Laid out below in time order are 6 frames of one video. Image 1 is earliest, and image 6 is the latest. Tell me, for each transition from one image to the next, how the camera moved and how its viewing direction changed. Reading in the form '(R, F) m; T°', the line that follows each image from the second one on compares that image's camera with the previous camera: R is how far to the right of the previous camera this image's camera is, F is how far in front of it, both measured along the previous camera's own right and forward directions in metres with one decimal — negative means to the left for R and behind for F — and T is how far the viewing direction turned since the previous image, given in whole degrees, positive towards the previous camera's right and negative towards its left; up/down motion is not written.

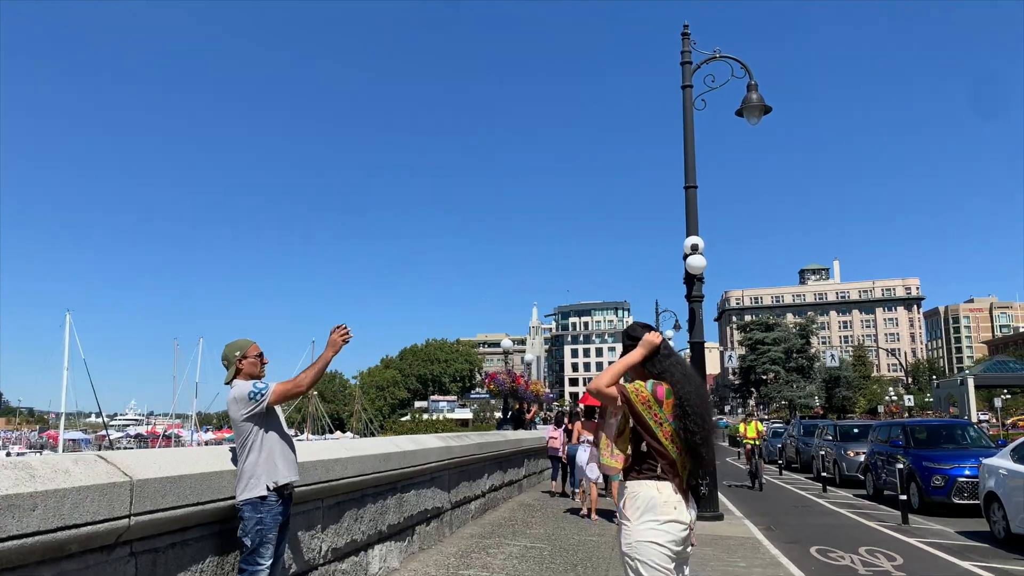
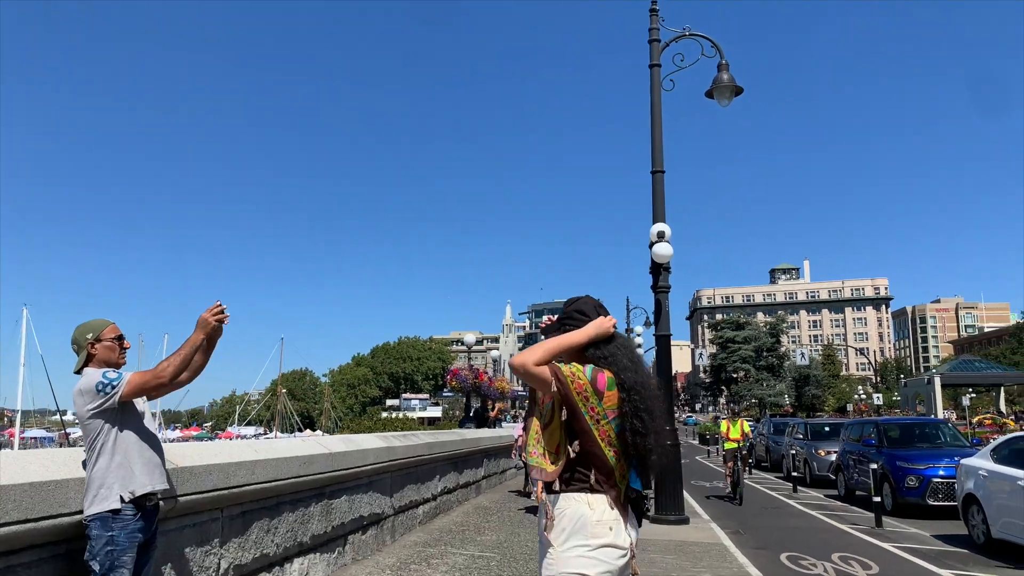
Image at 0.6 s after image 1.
(+0.3, +0.7) m; +2°
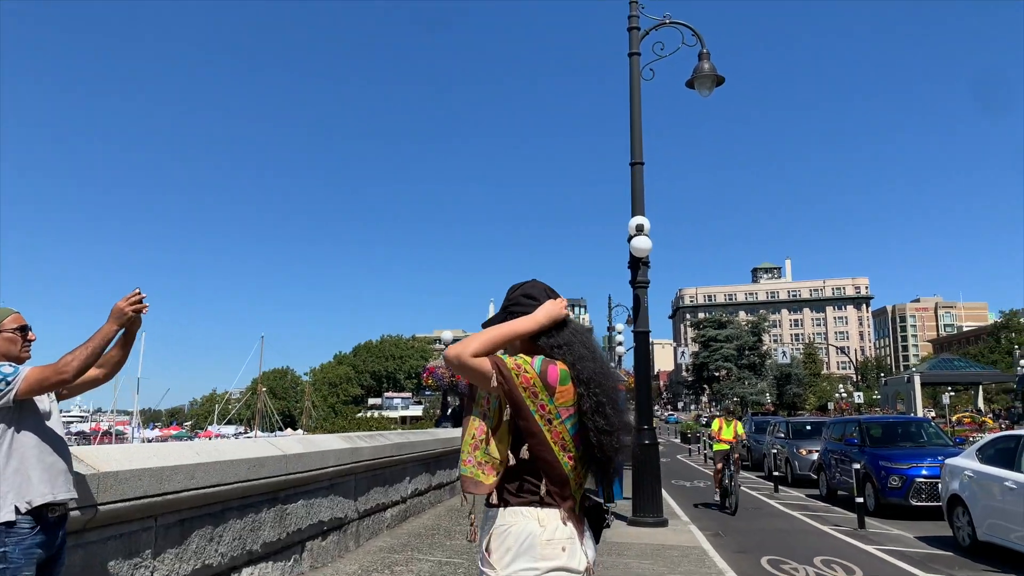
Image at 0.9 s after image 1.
(+0.1, +0.4) m; +1°
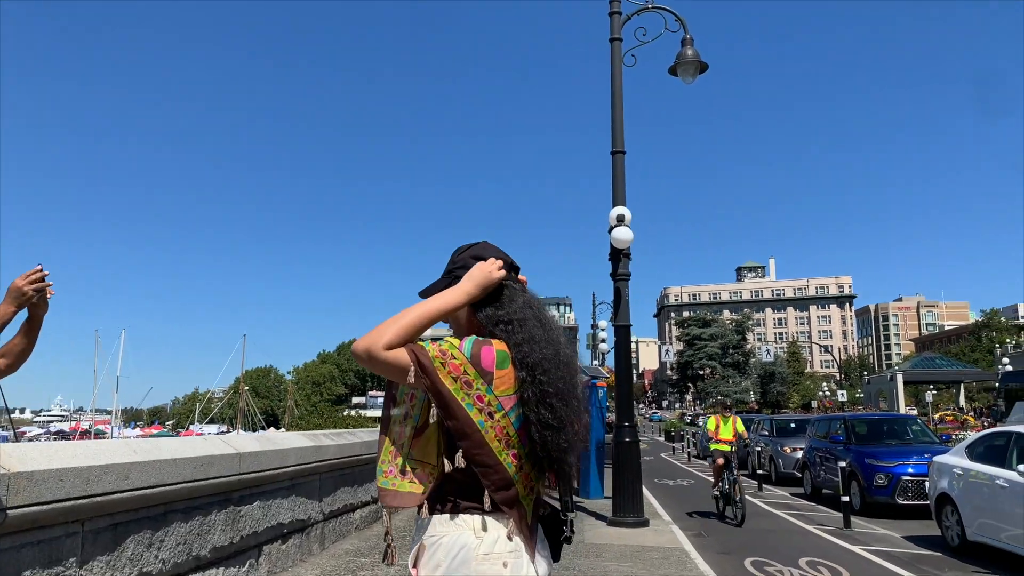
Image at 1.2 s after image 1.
(+0.1, +0.4) m; +1°
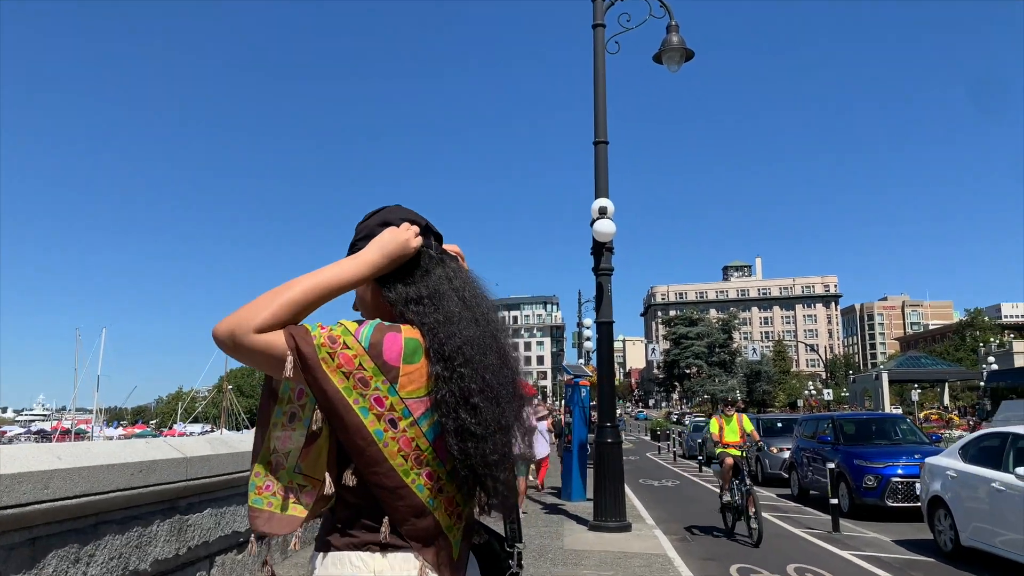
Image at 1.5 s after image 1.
(+0.1, +0.4) m; +1°
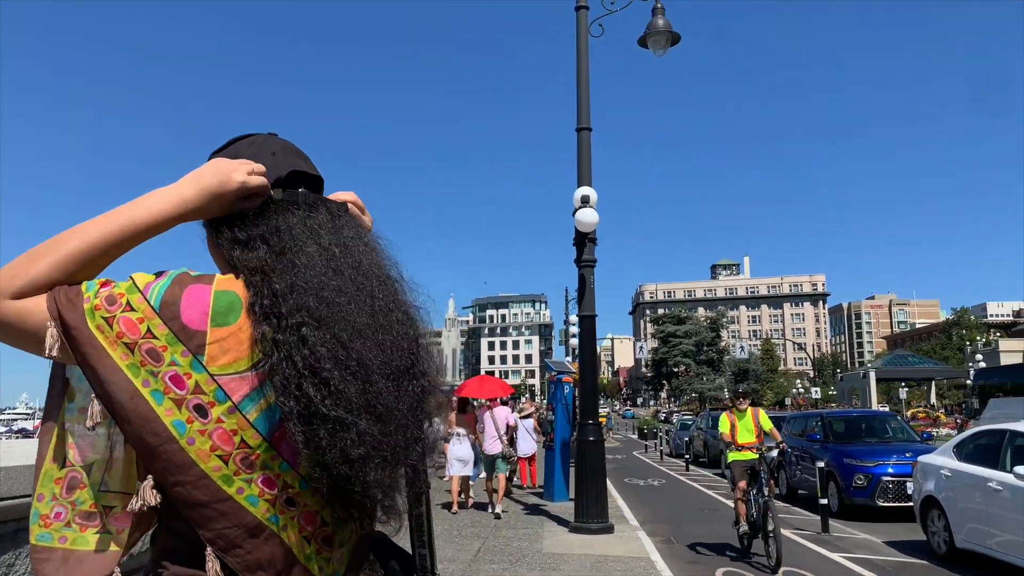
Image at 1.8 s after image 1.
(+0.1, +0.4) m; +1°
